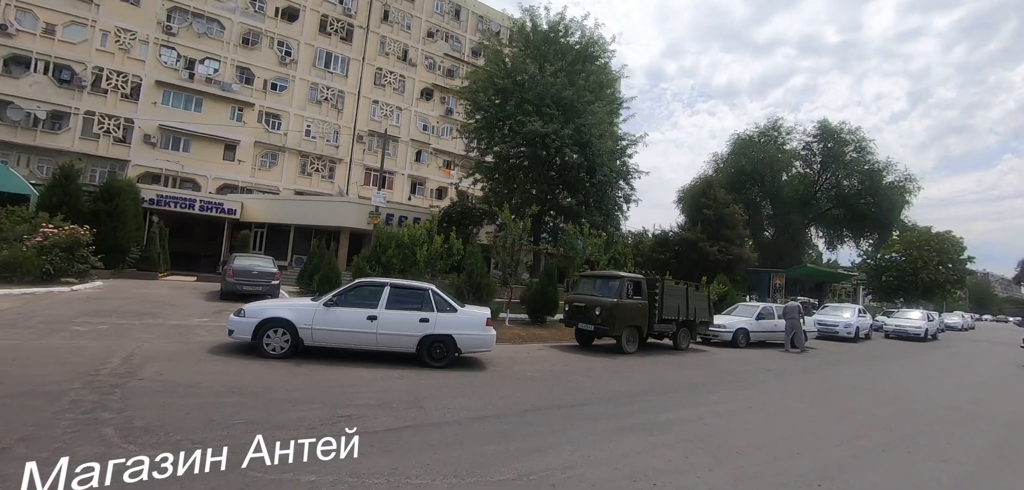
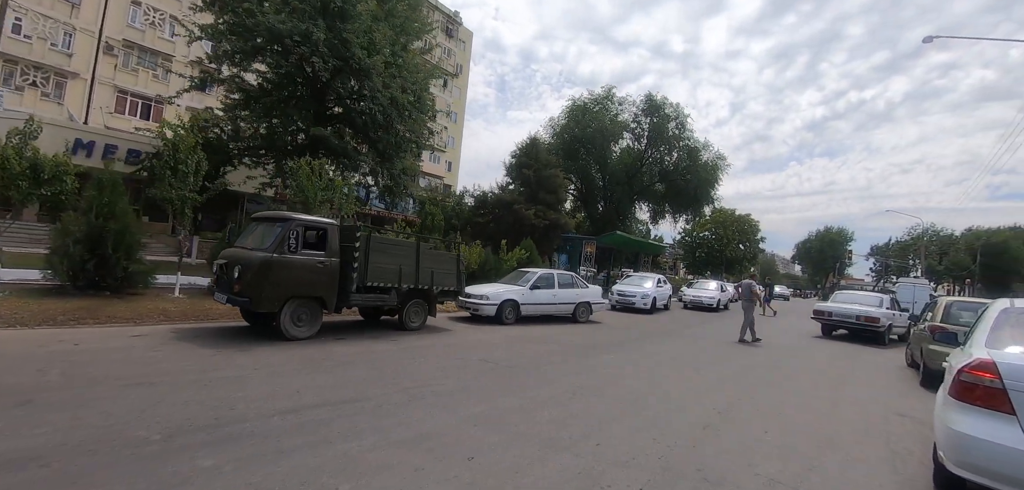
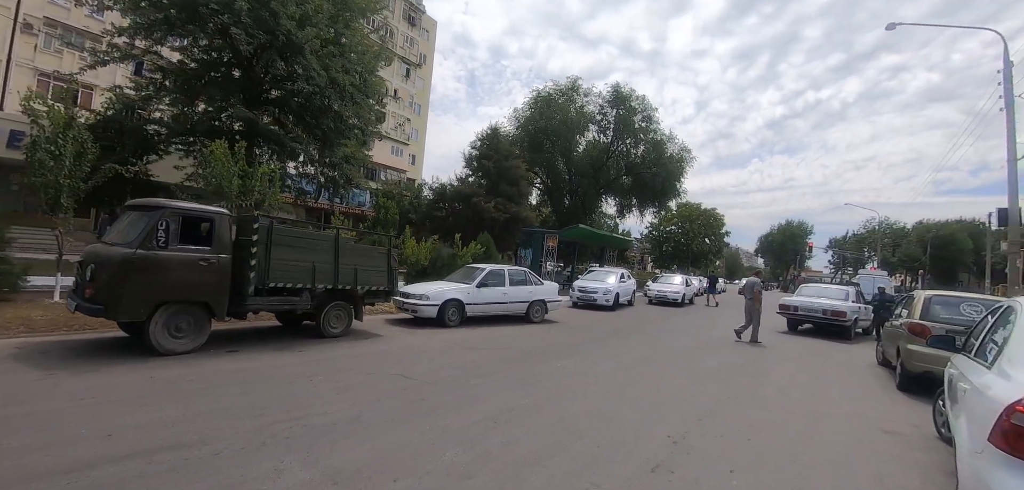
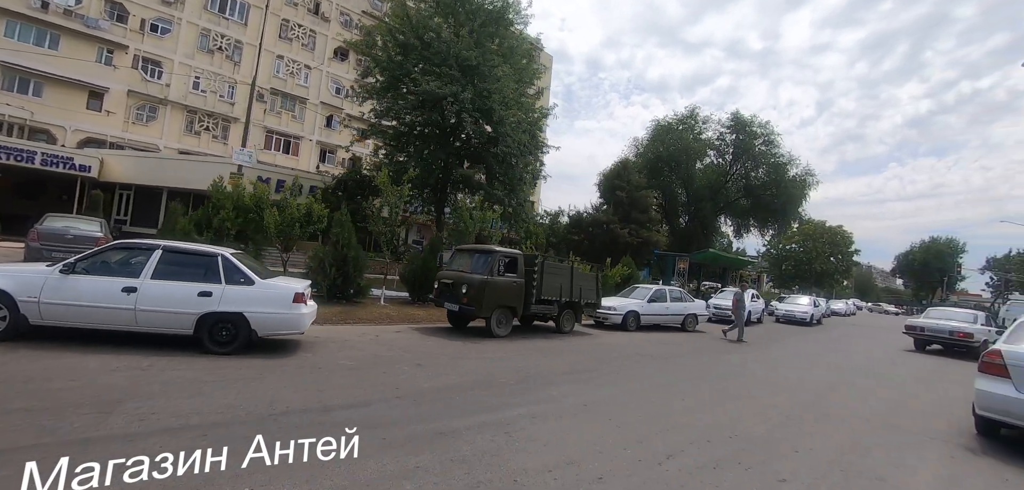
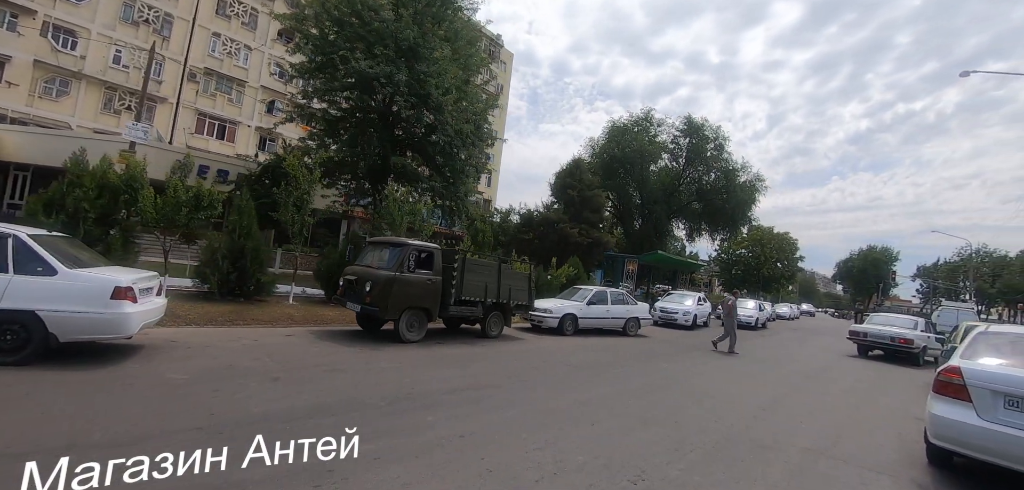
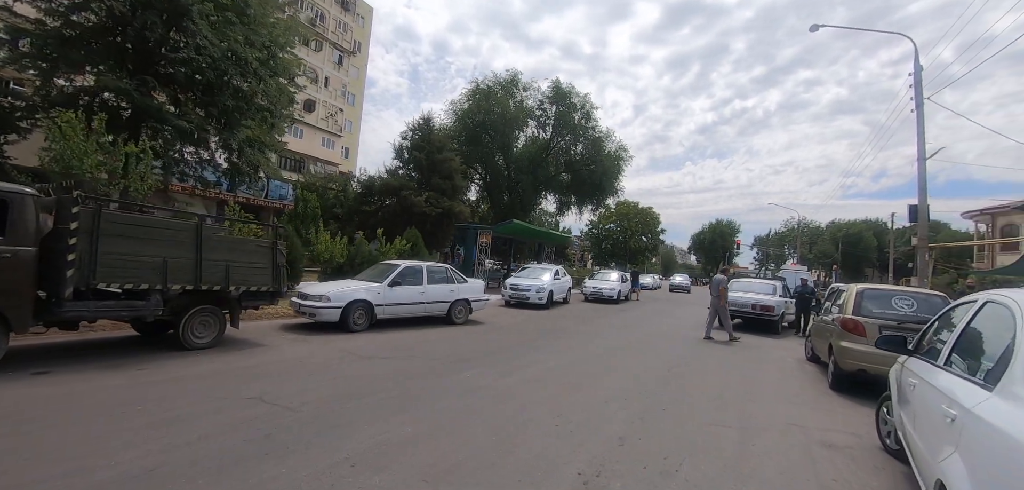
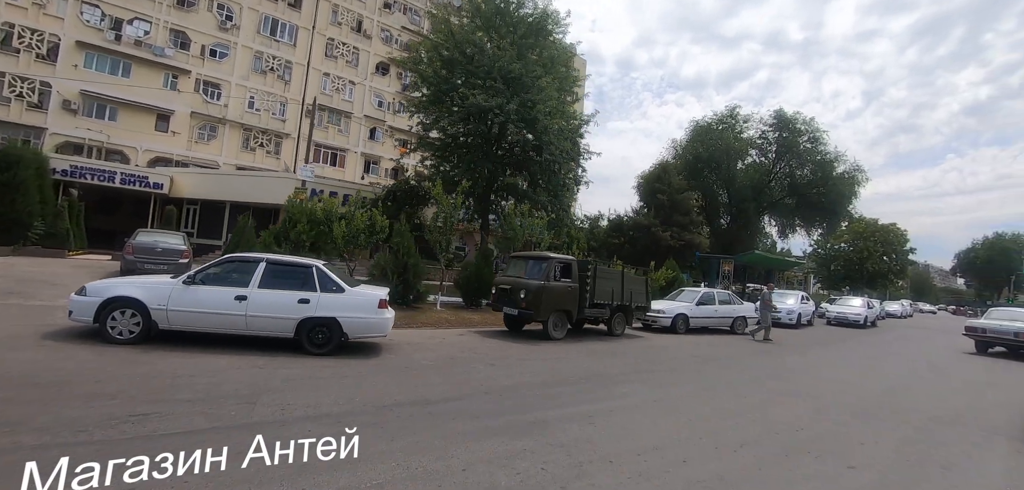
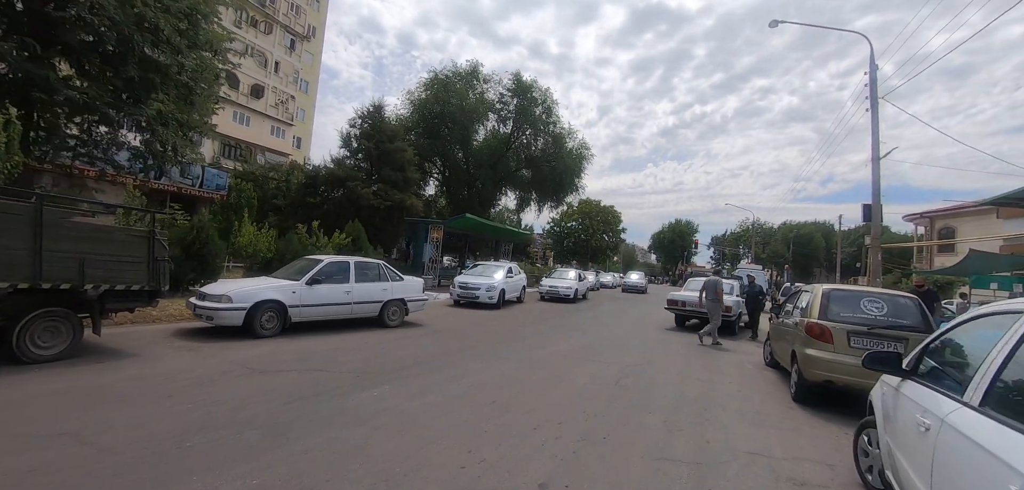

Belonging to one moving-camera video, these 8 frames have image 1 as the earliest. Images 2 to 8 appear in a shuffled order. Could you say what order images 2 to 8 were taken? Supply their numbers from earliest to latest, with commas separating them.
7, 4, 5, 2, 3, 6, 8
